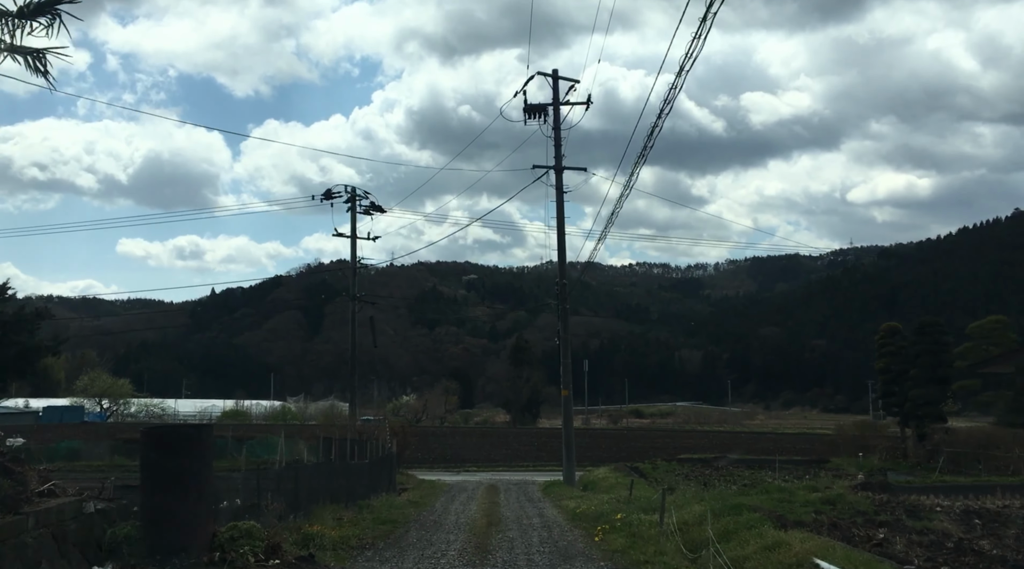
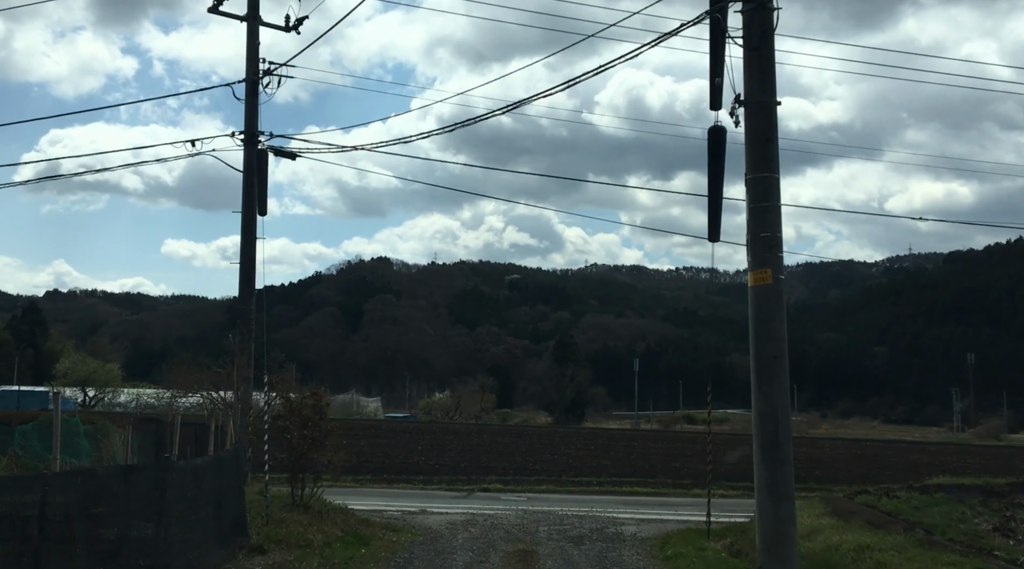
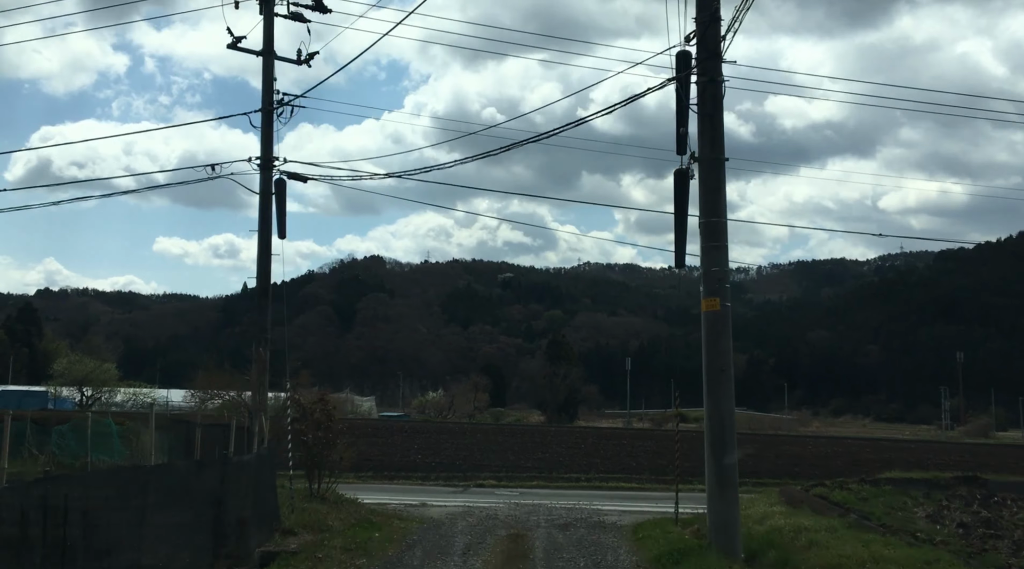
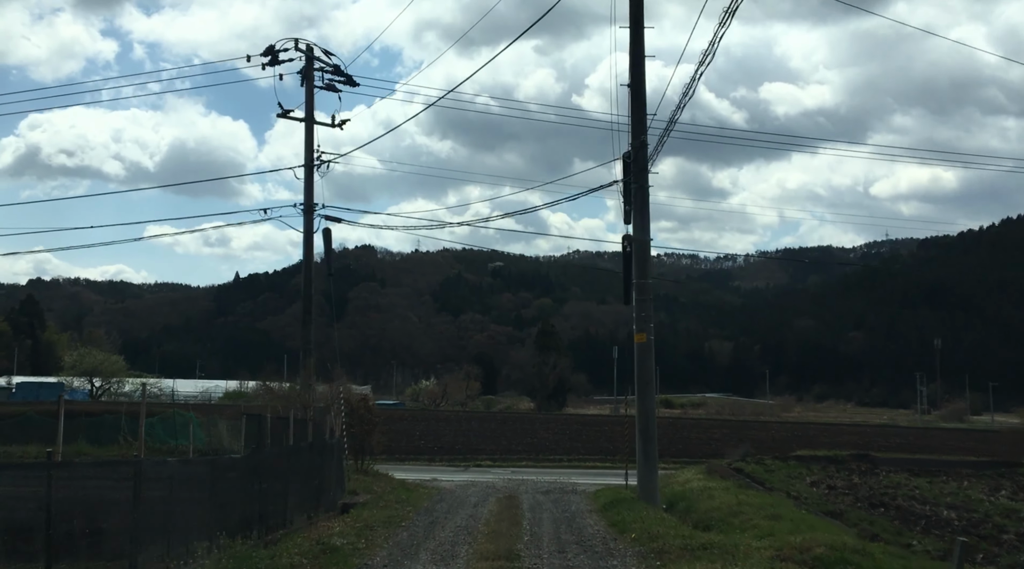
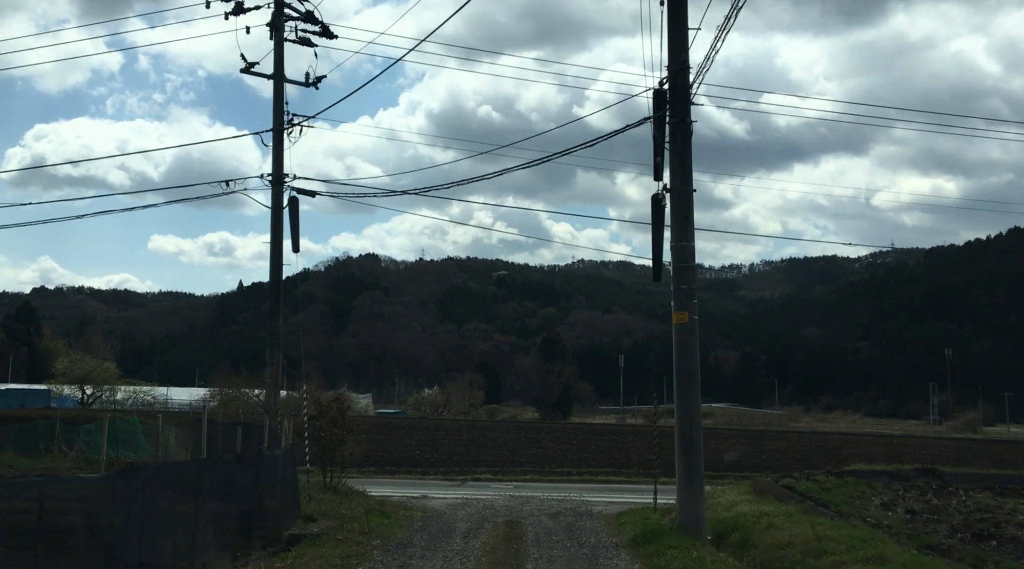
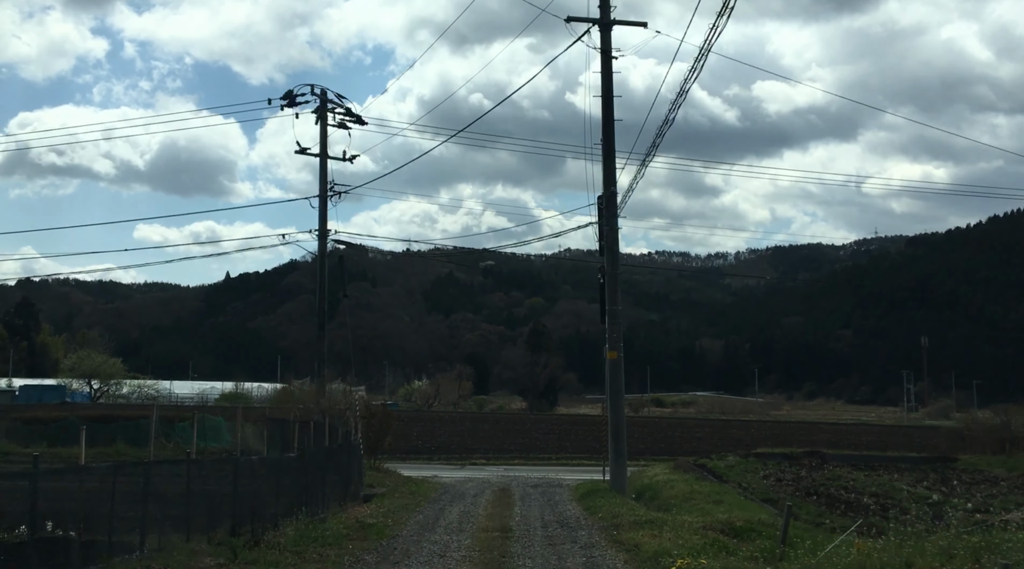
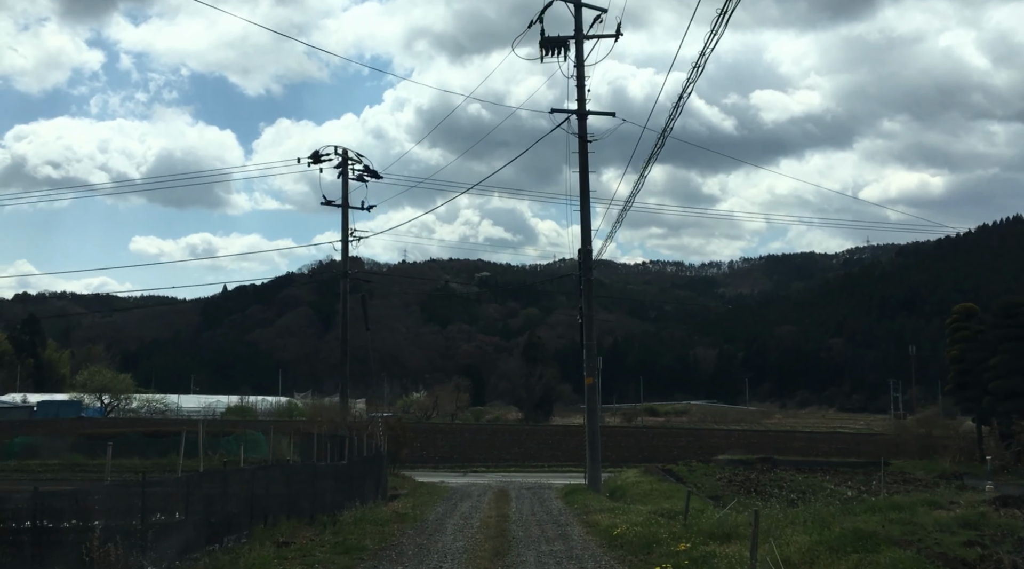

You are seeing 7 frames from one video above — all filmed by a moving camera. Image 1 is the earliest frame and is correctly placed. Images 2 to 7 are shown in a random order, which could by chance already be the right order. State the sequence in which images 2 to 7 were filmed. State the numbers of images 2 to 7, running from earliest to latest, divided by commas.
7, 6, 4, 5, 3, 2
